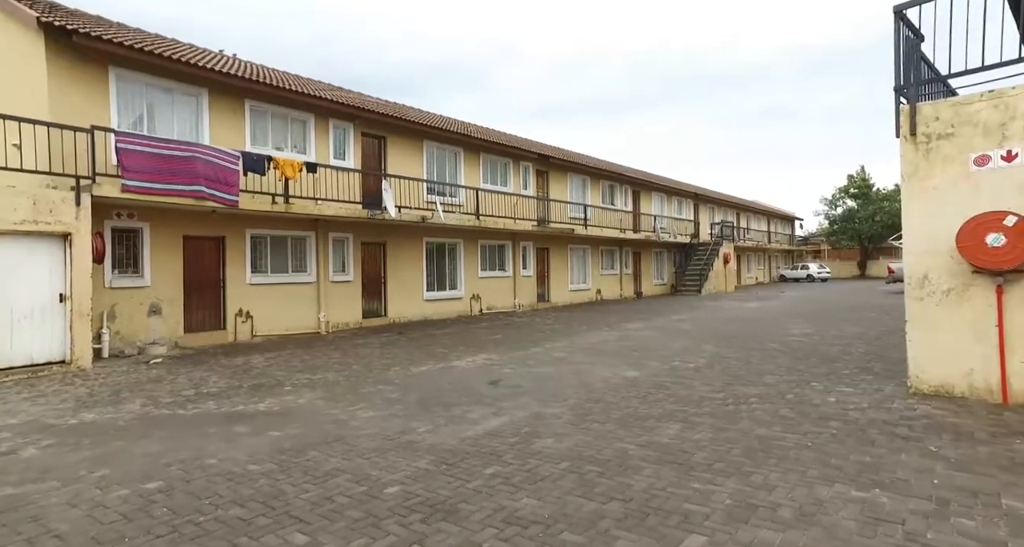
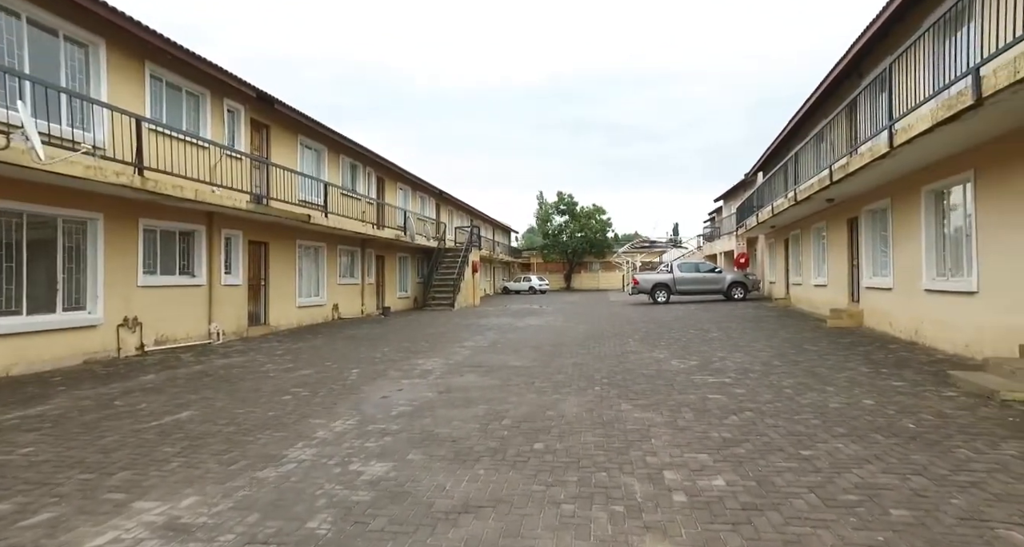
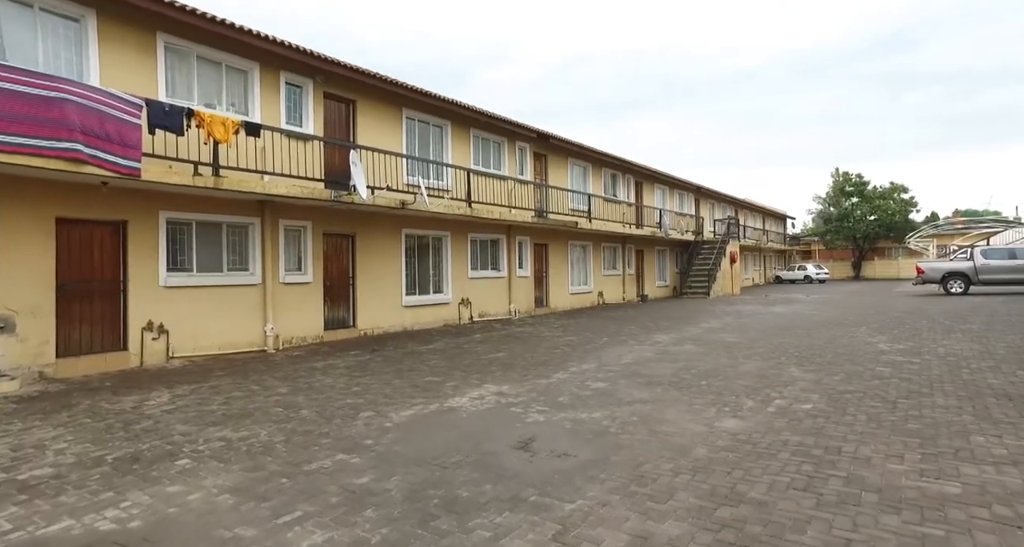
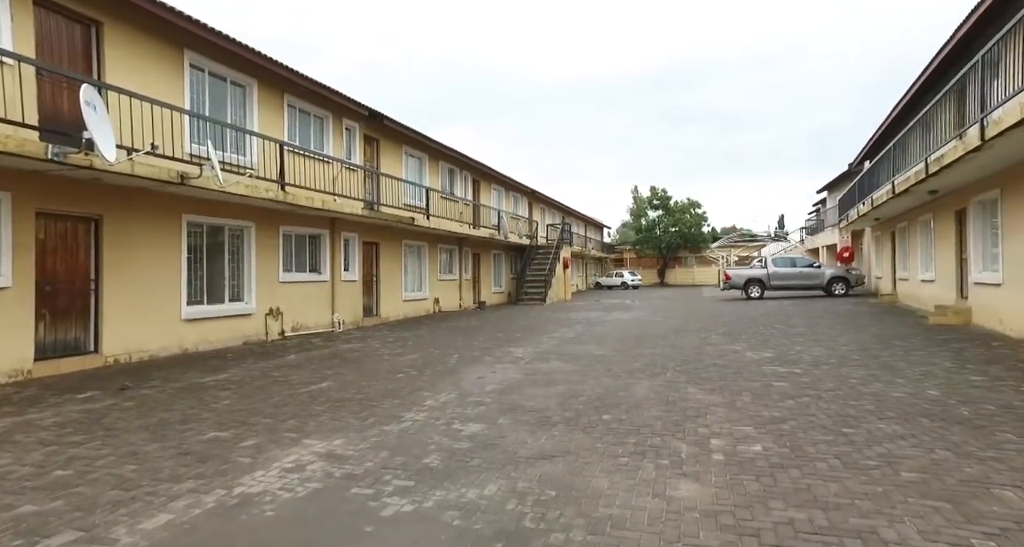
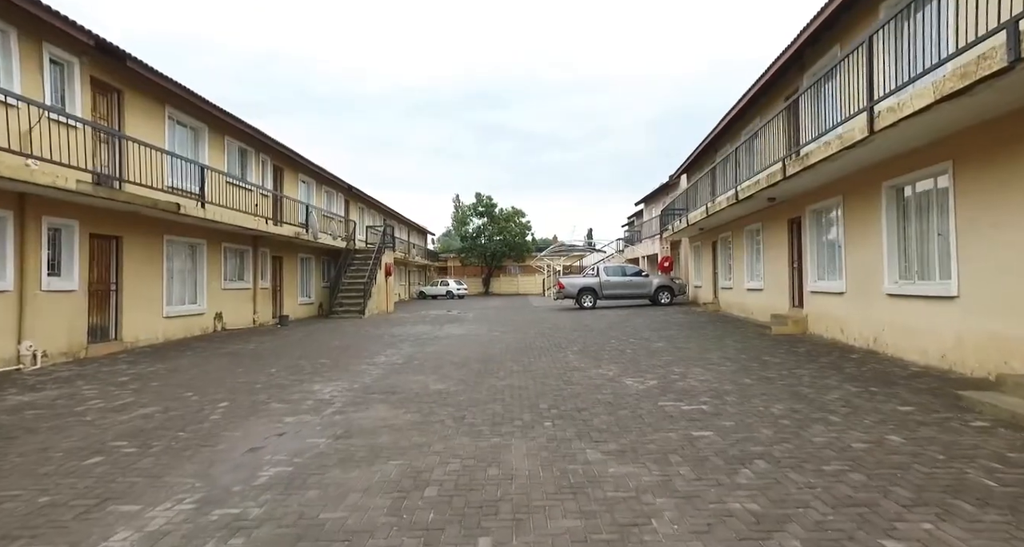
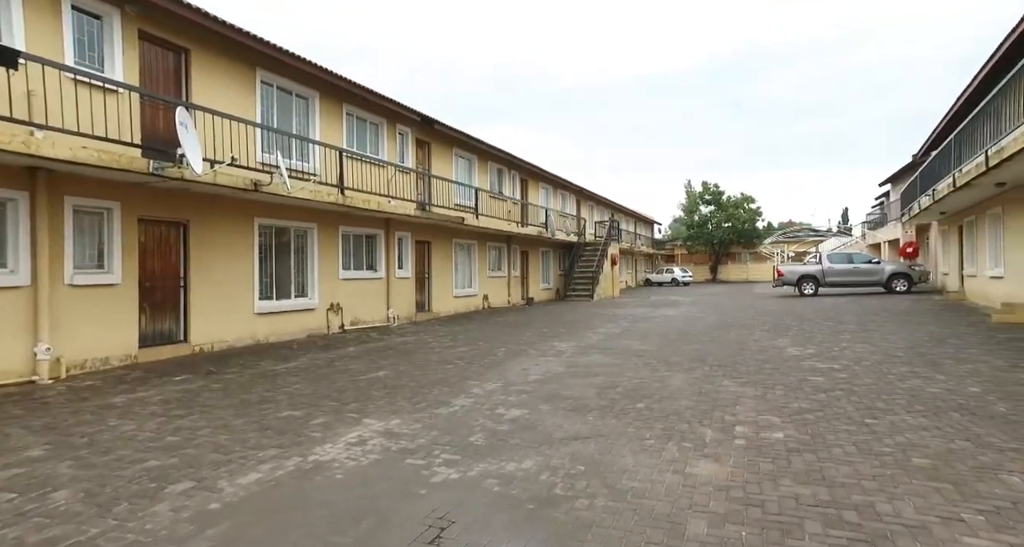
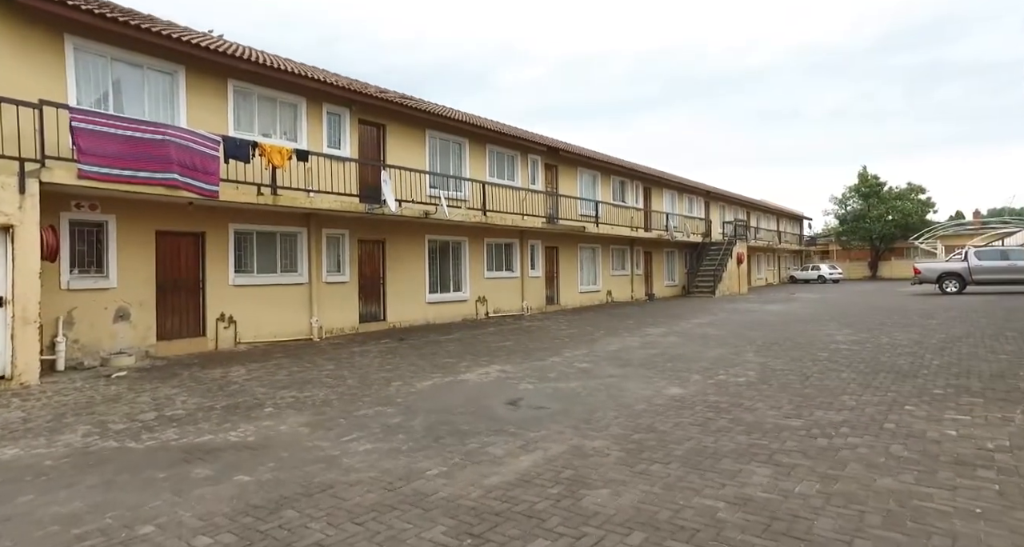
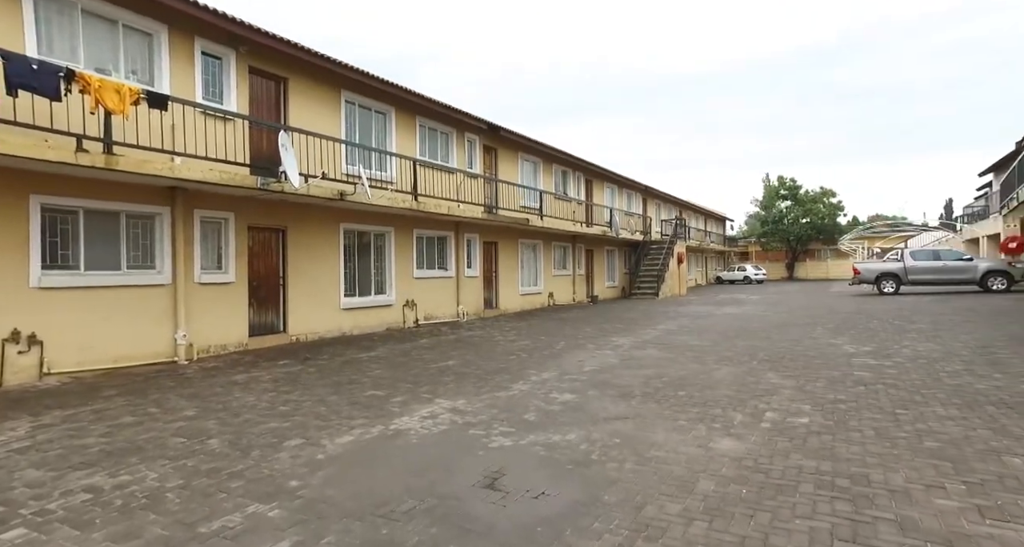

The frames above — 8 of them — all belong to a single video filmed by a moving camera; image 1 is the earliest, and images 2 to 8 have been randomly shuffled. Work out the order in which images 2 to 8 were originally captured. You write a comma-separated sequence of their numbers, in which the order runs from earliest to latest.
7, 3, 8, 6, 4, 2, 5
